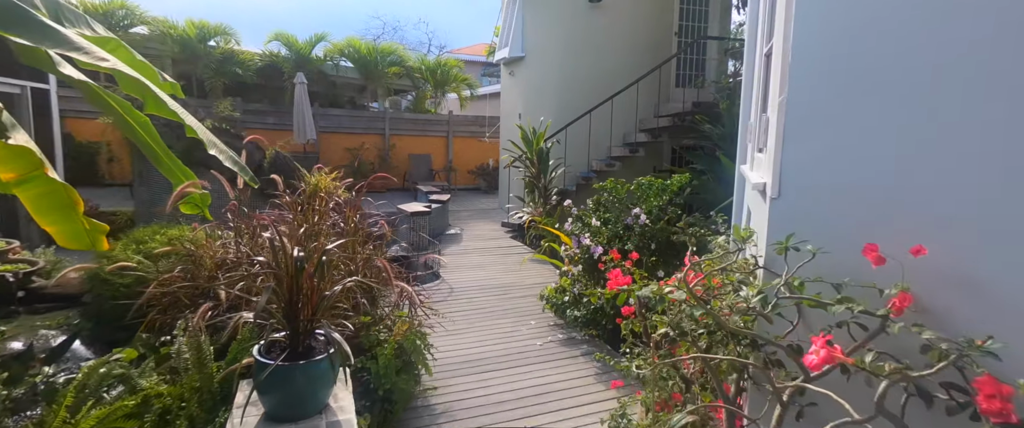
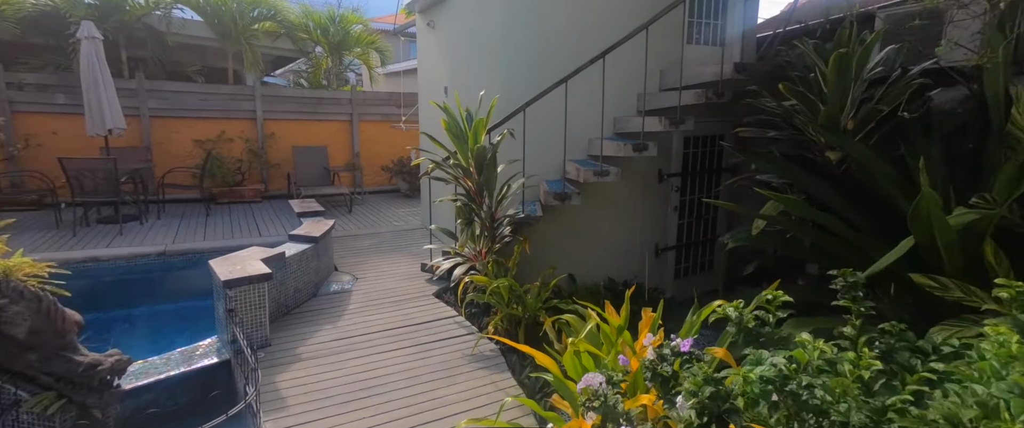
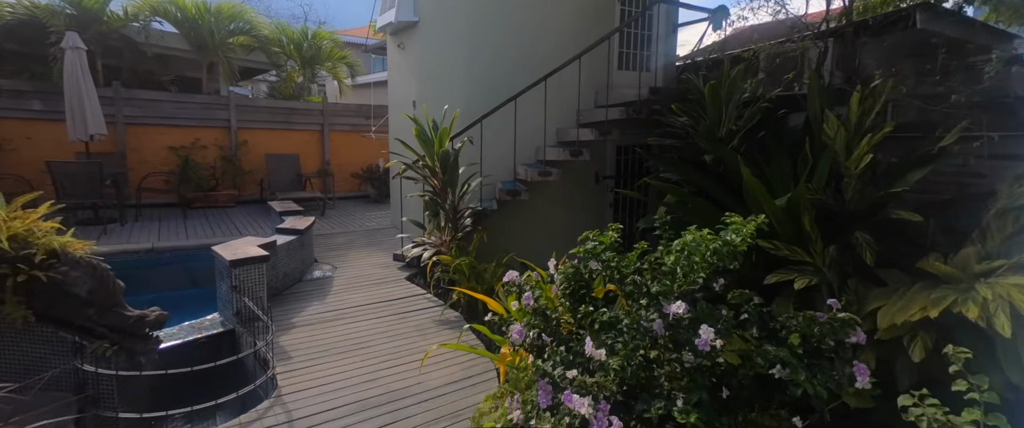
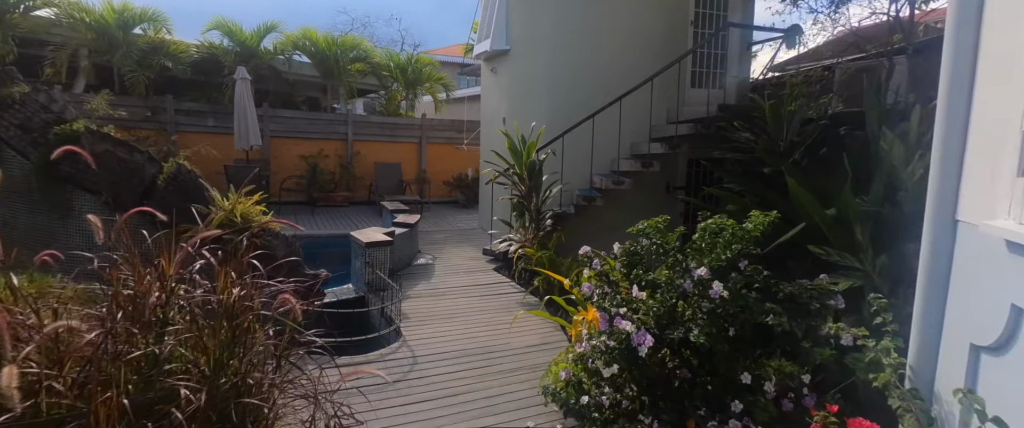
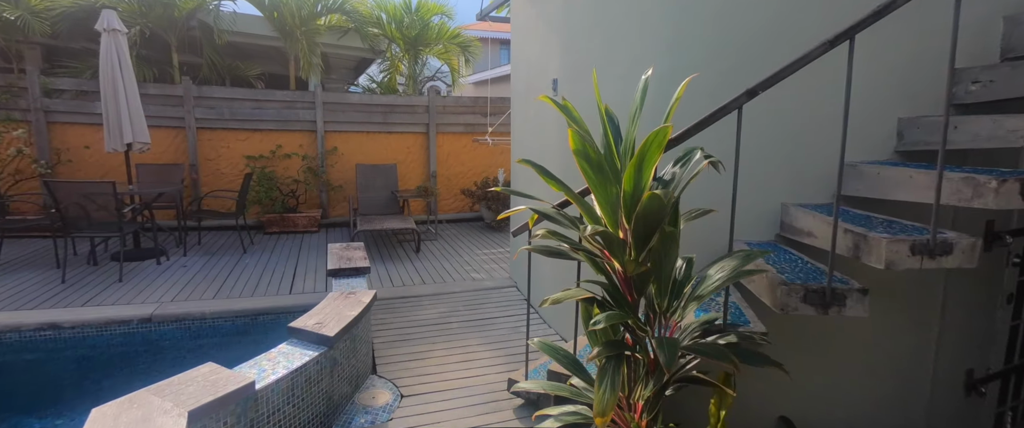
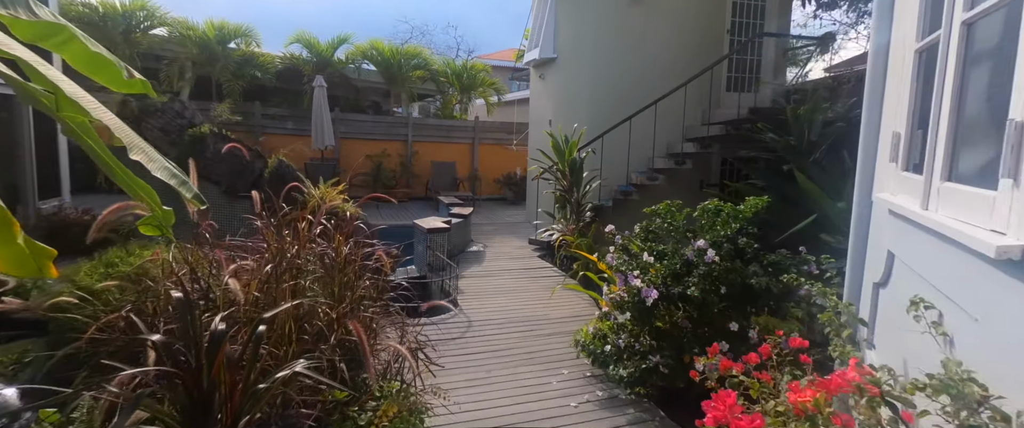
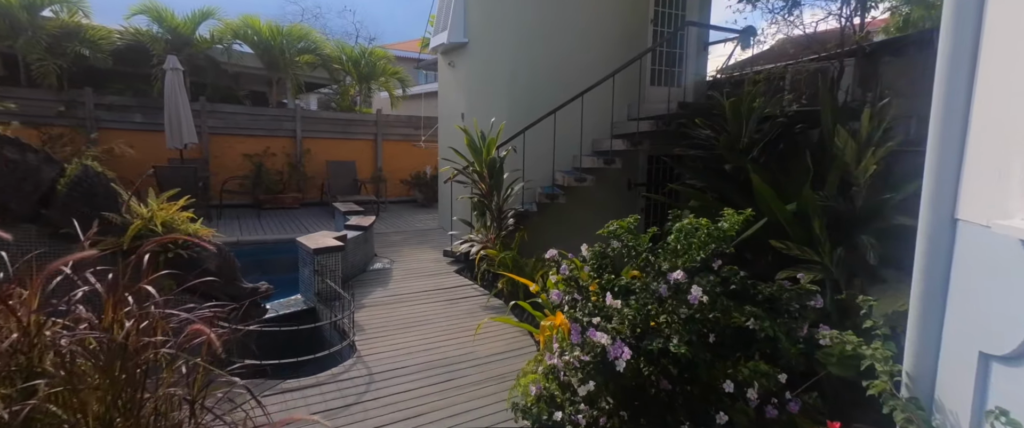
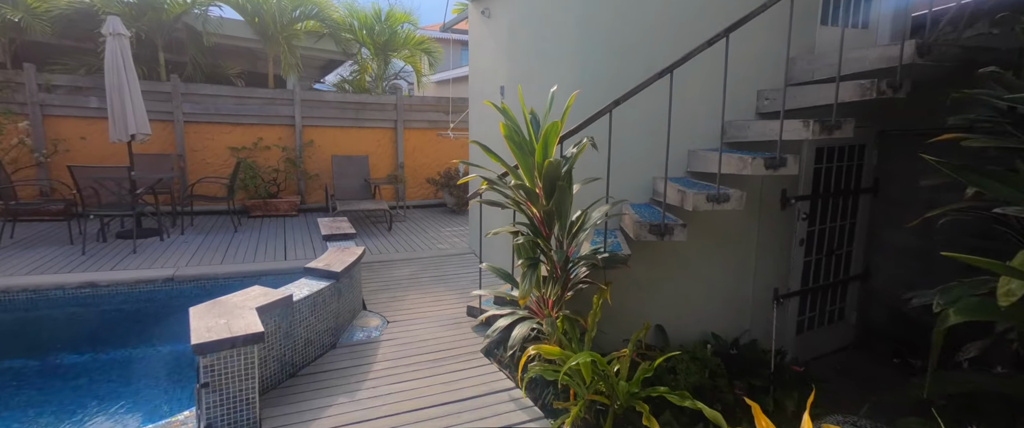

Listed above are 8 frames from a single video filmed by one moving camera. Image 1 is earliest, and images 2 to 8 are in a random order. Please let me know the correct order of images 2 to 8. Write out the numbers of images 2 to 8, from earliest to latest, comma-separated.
6, 4, 7, 3, 2, 8, 5
